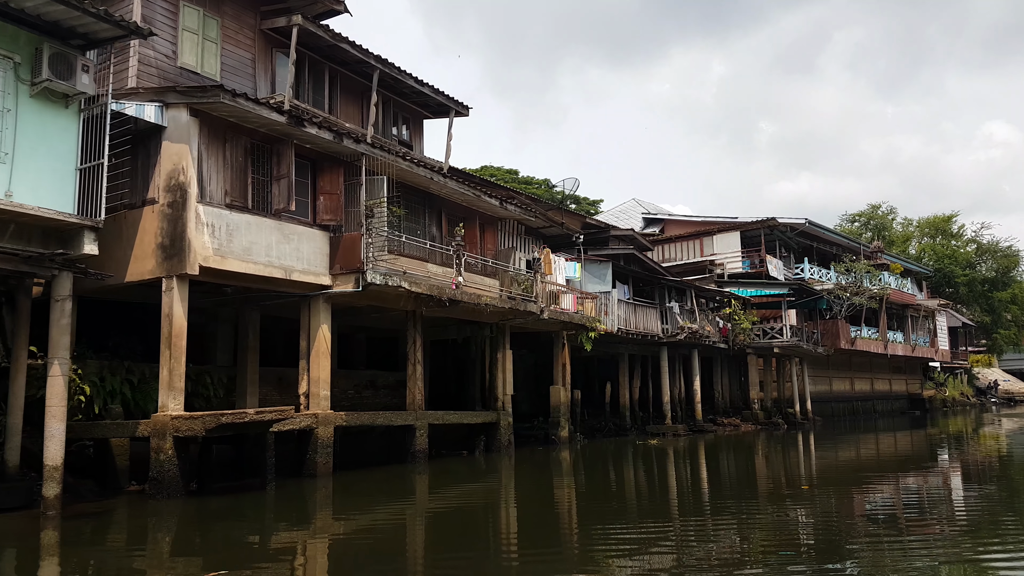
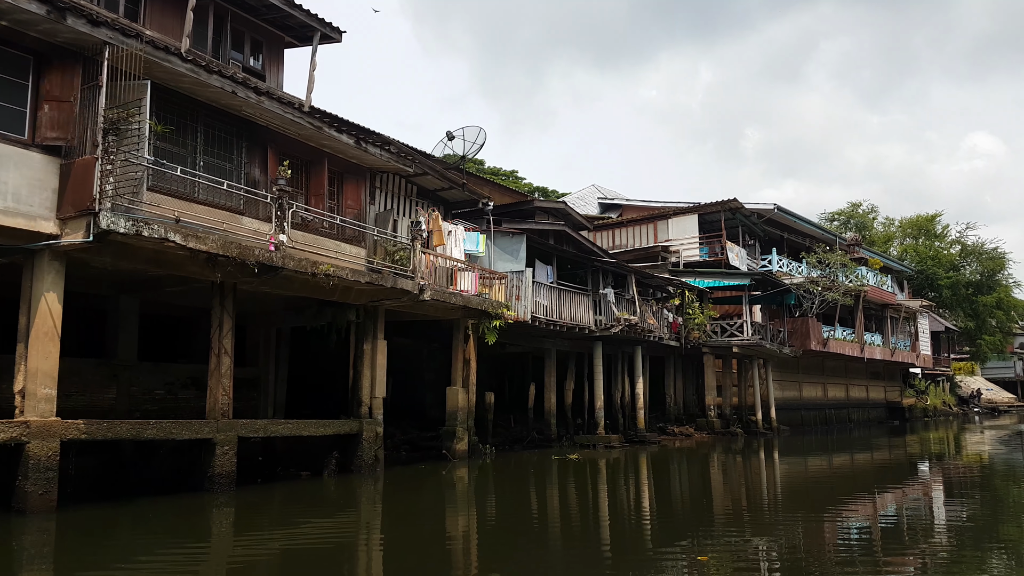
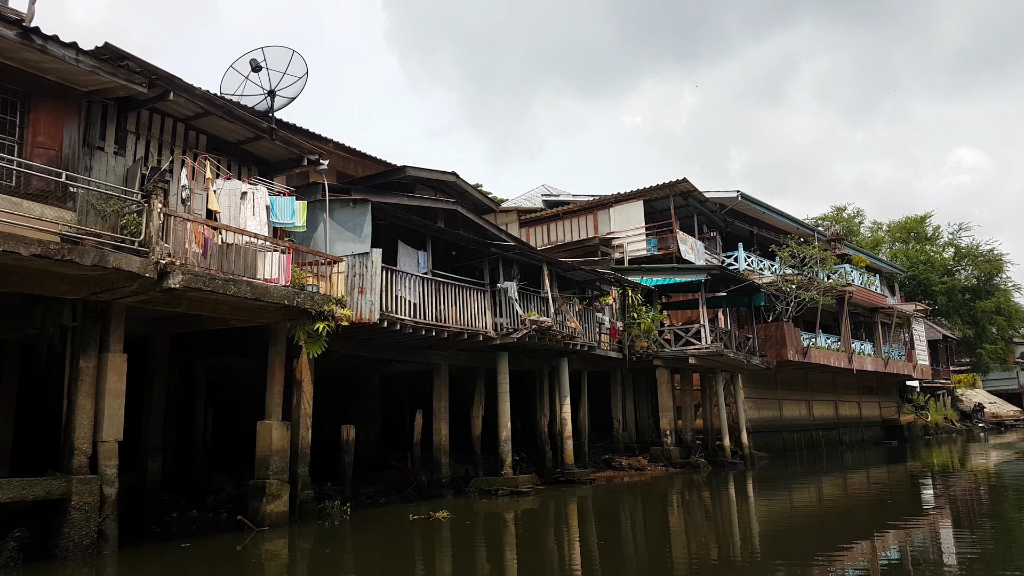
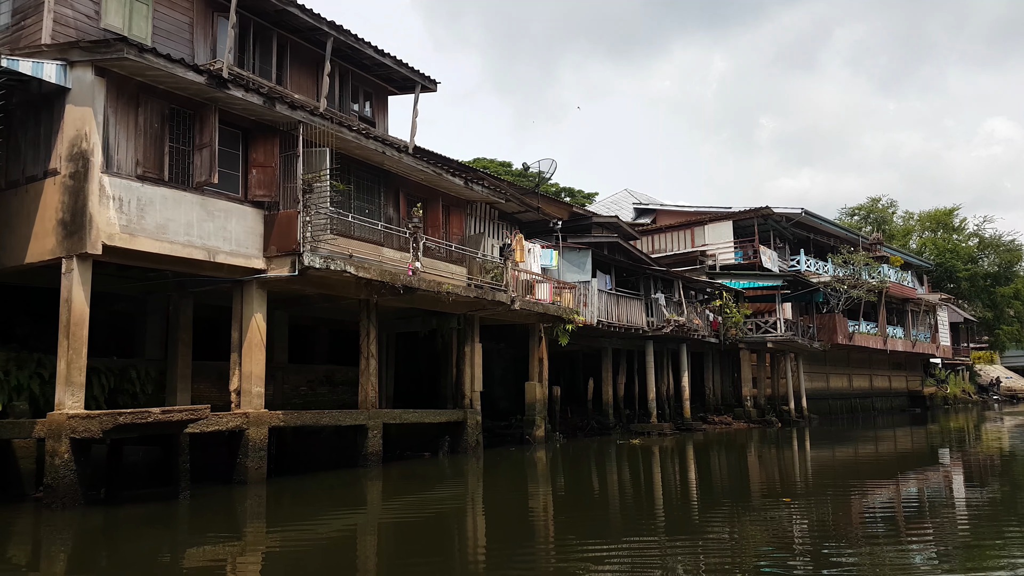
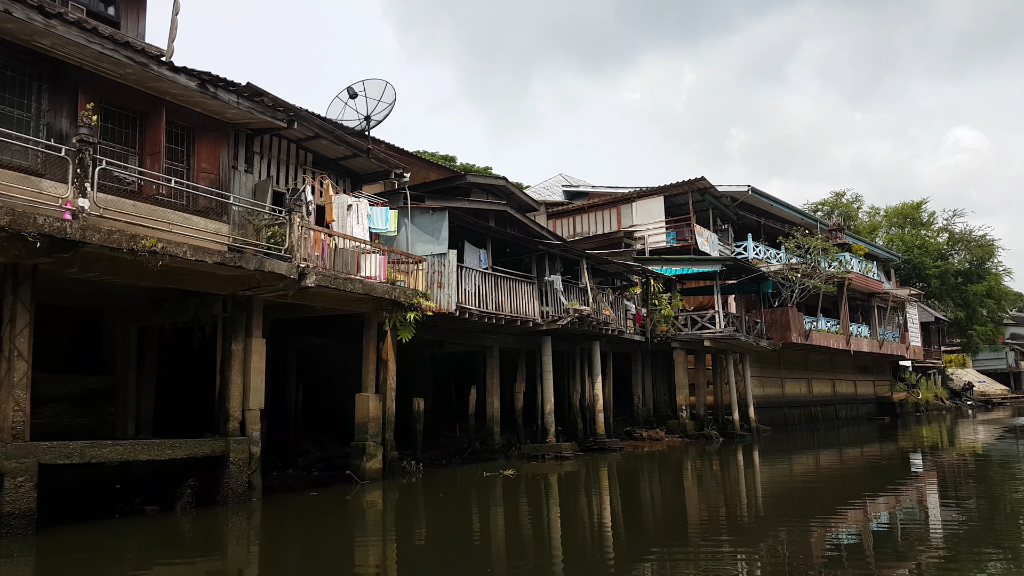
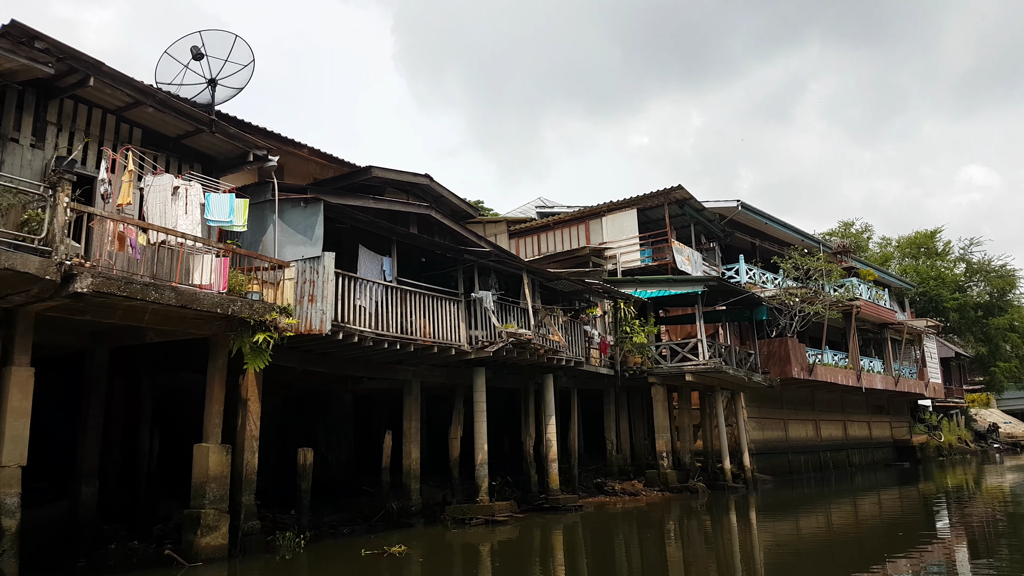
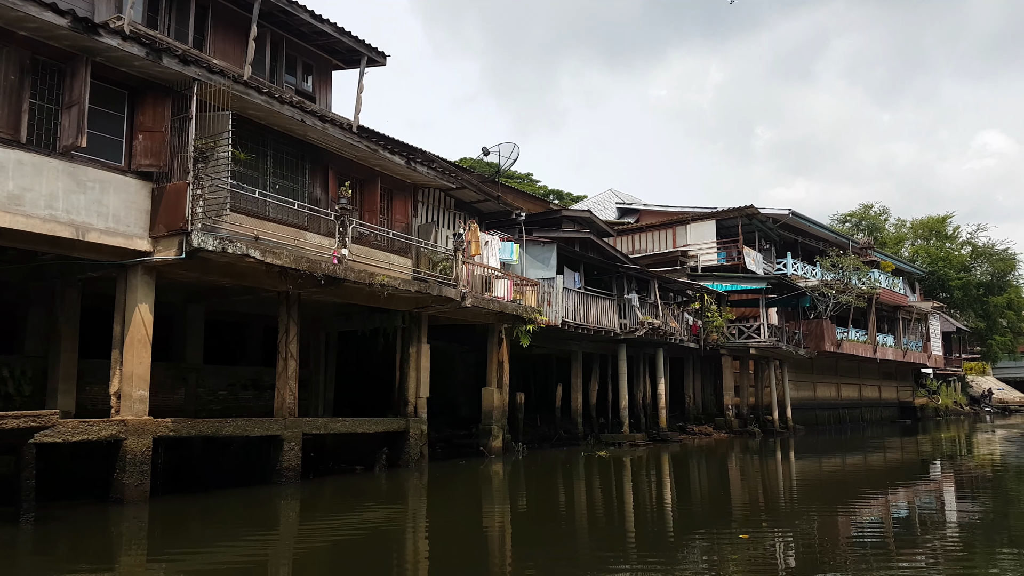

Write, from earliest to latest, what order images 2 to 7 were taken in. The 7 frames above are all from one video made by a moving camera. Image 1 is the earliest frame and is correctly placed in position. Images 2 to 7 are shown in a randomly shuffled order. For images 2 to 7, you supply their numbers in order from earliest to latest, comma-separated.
4, 7, 2, 5, 3, 6
